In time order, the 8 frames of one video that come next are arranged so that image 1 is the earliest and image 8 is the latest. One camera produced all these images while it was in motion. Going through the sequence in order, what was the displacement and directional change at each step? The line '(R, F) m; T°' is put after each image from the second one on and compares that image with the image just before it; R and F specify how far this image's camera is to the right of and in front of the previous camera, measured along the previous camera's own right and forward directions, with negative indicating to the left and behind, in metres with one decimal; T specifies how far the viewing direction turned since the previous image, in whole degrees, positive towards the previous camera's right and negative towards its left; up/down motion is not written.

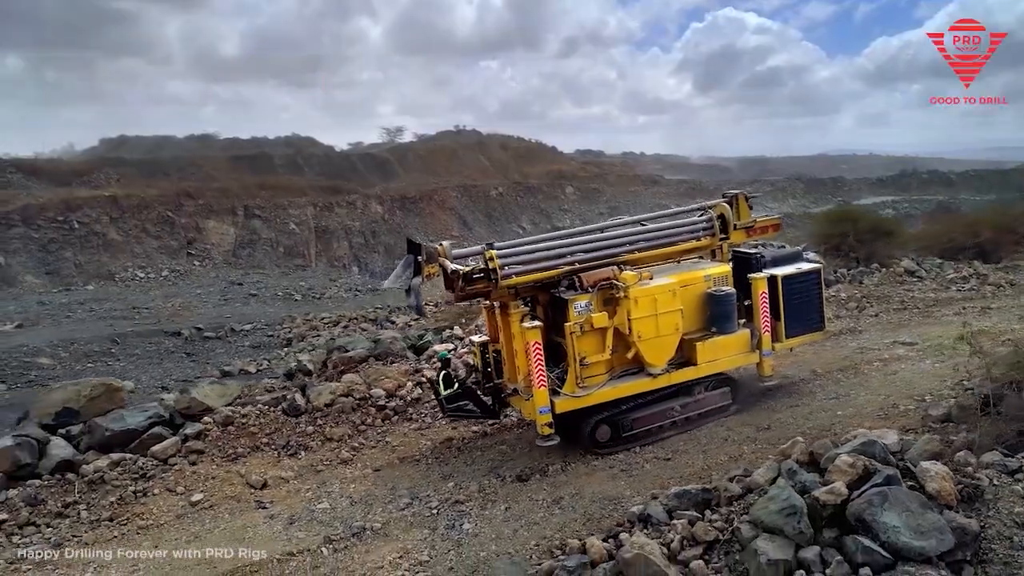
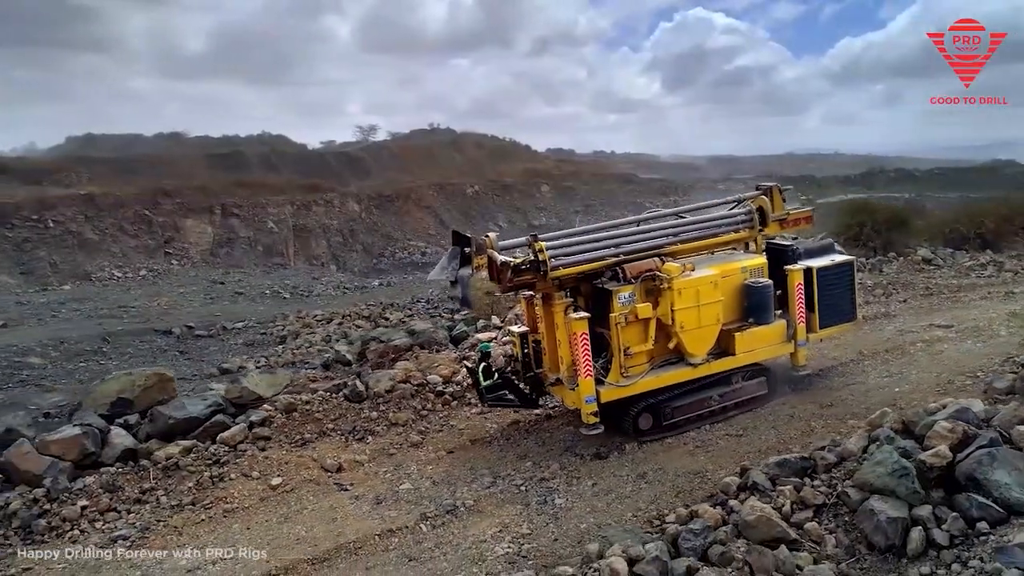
(-0.8, -0.1) m; +2°
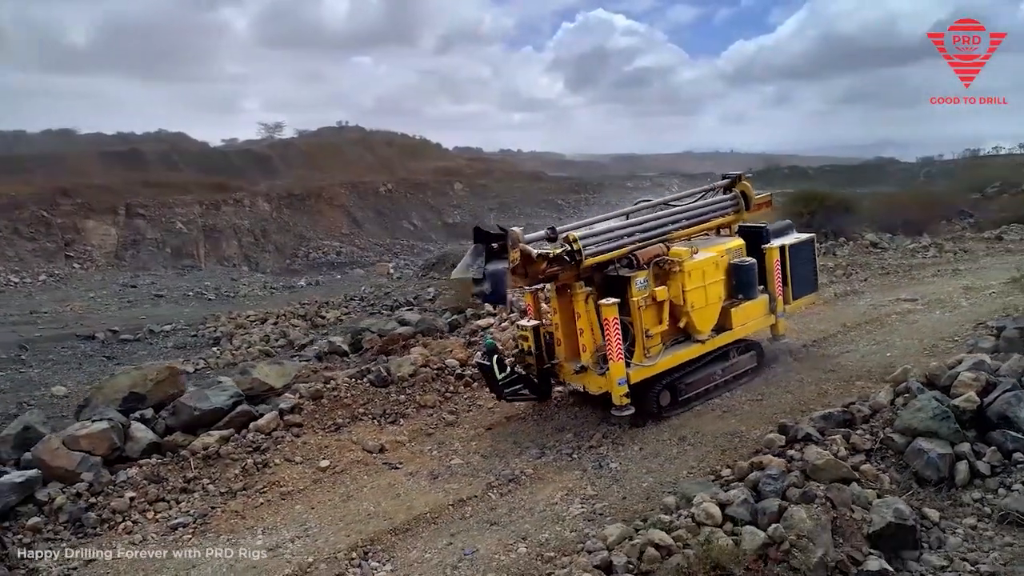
(-1.0, -0.2) m; +7°
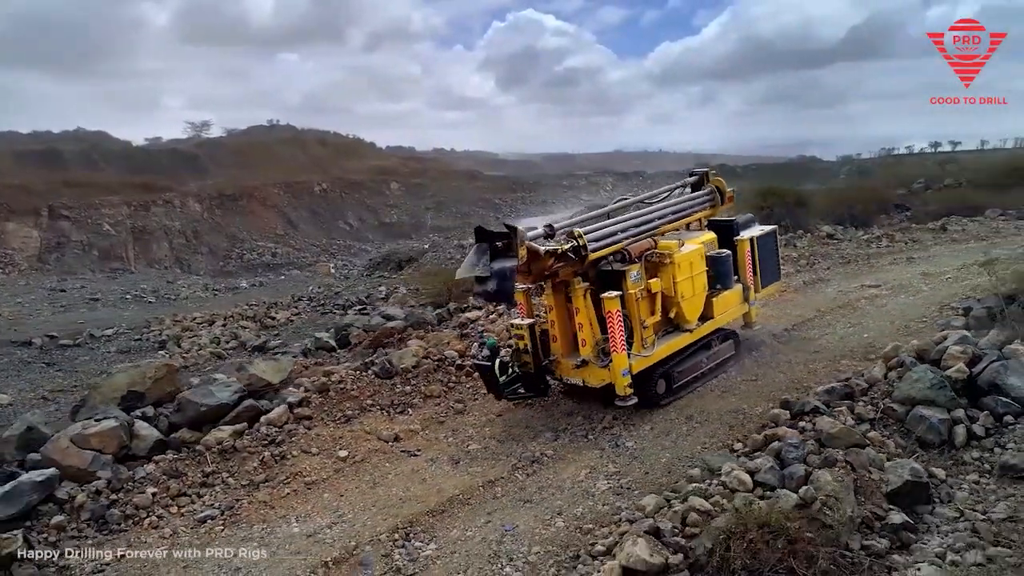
(-0.6, -0.2) m; +5°
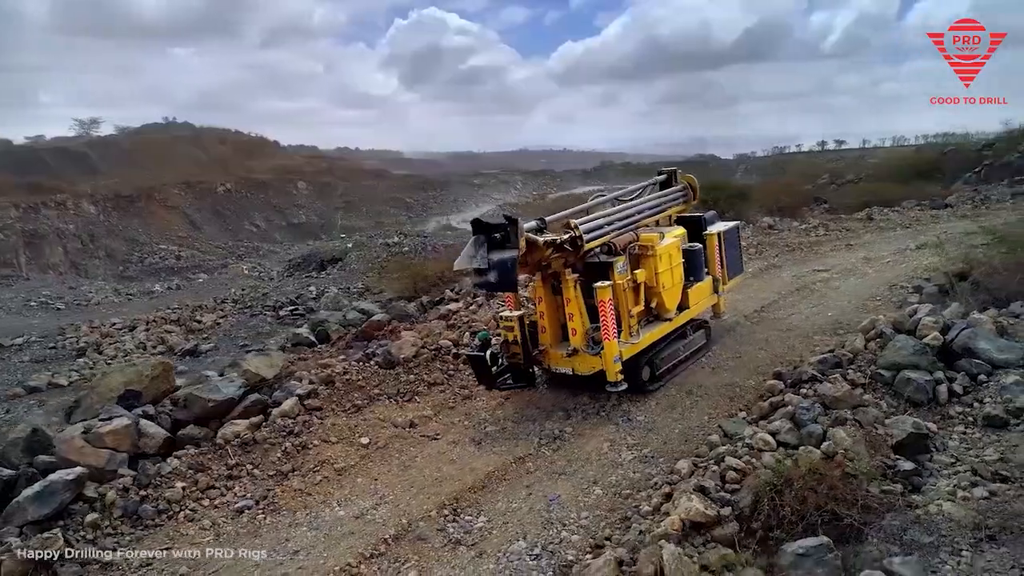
(-0.8, -0.2) m; +7°
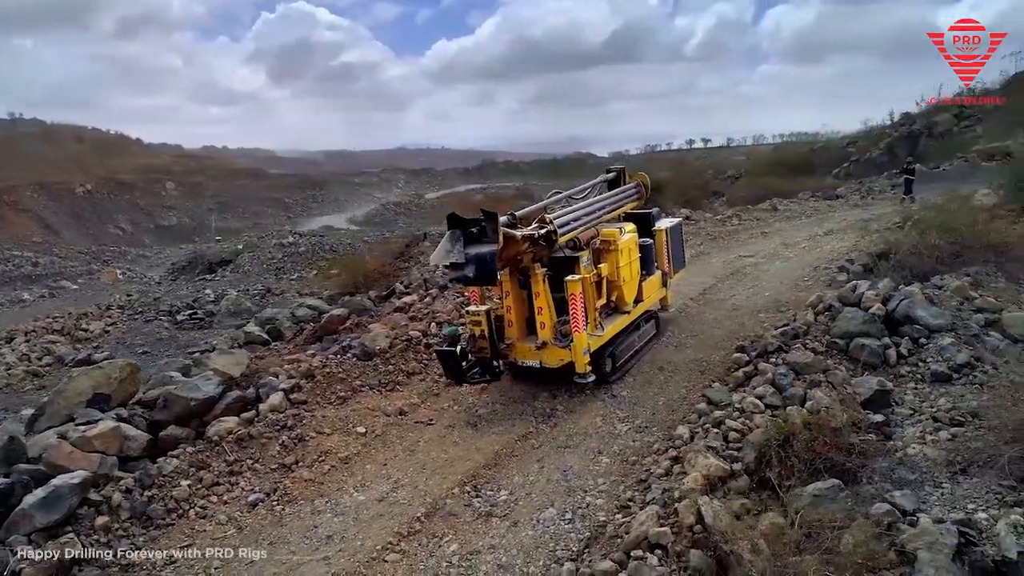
(-0.9, -0.2) m; +9°
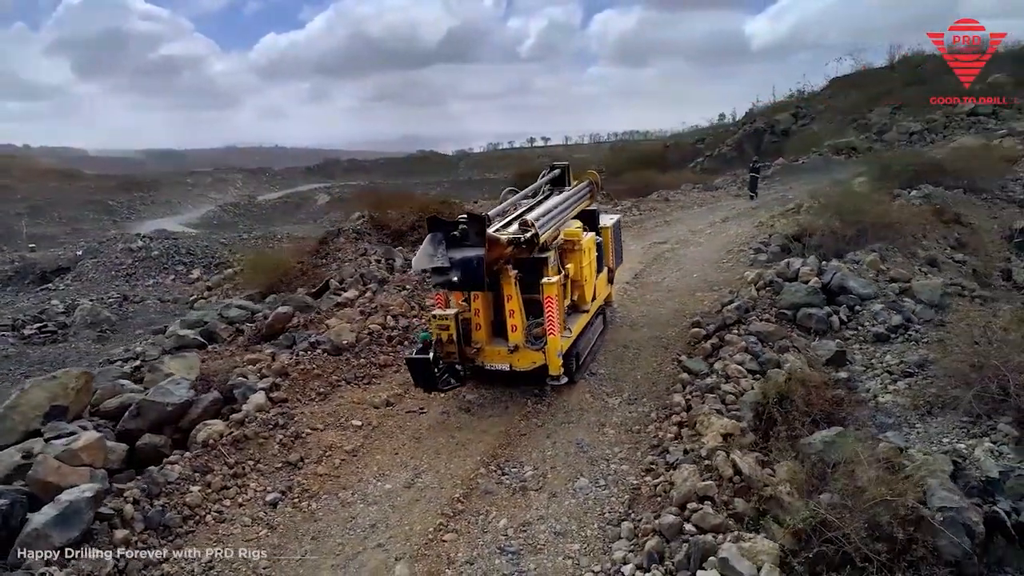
(-1.2, -0.1) m; +12°
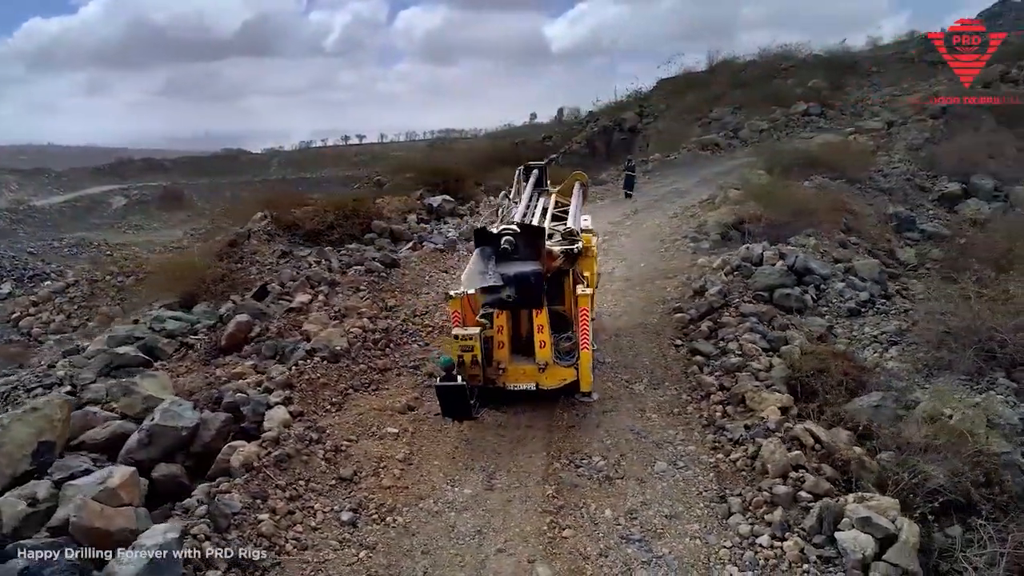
(-1.7, +0.3) m; +14°
